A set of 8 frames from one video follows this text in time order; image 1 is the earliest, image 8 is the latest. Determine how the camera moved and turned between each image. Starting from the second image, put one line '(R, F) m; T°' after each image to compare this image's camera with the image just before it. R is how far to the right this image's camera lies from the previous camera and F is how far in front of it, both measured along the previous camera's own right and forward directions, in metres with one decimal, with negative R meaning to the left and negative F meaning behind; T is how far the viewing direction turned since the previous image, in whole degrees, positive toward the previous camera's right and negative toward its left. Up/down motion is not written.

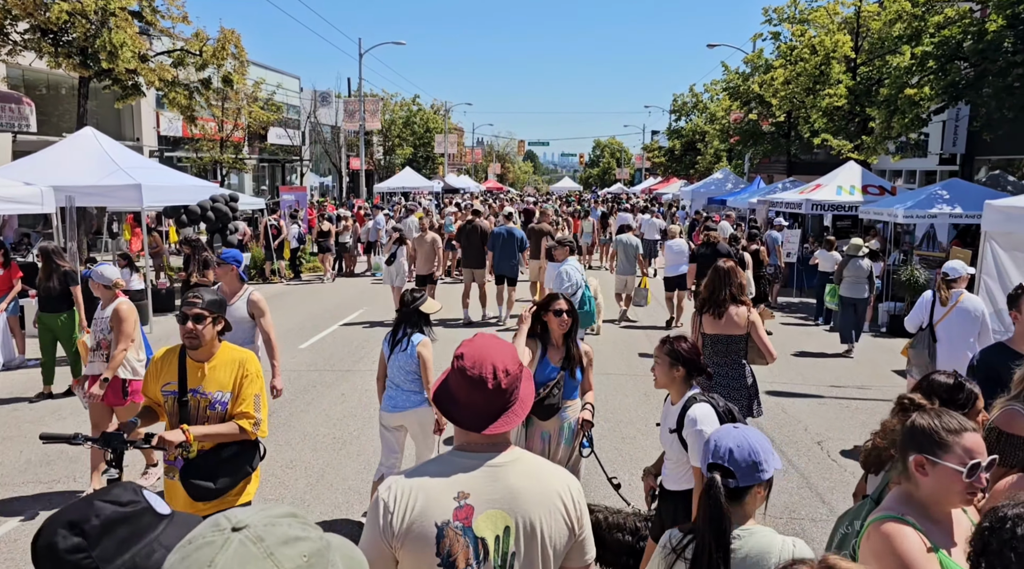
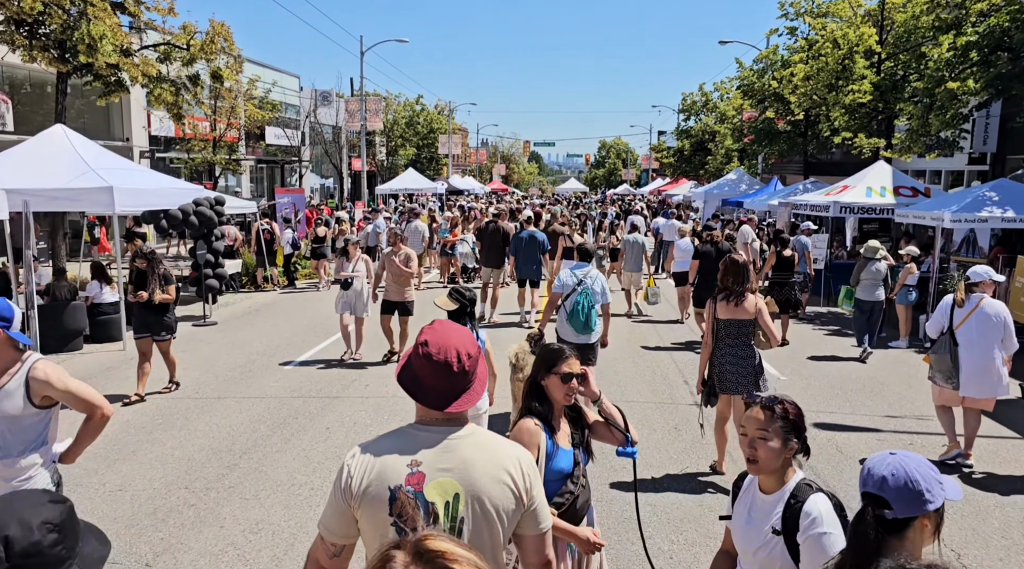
(-0.1, +1.1) m; 0°
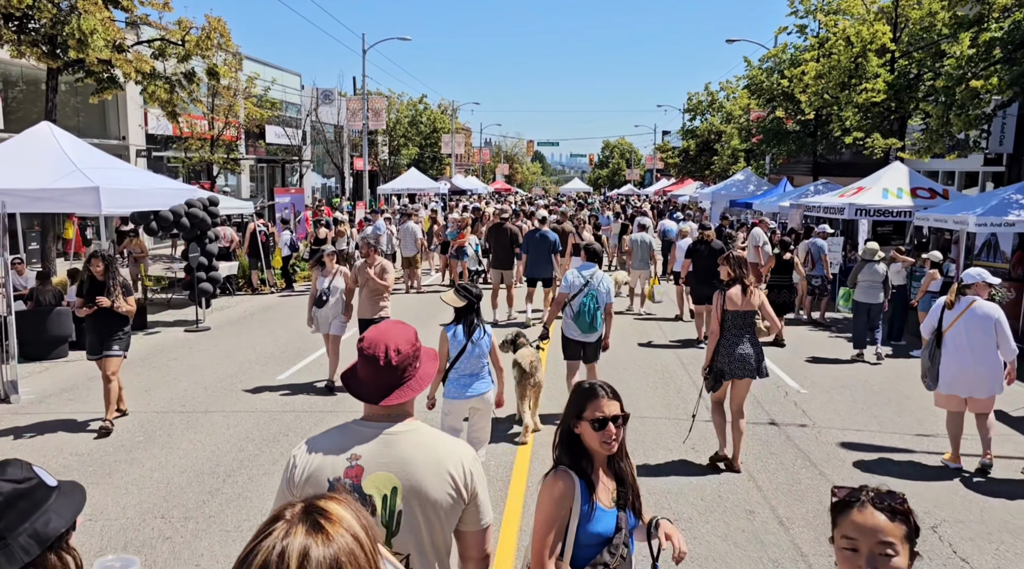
(0.0, +0.5) m; 0°
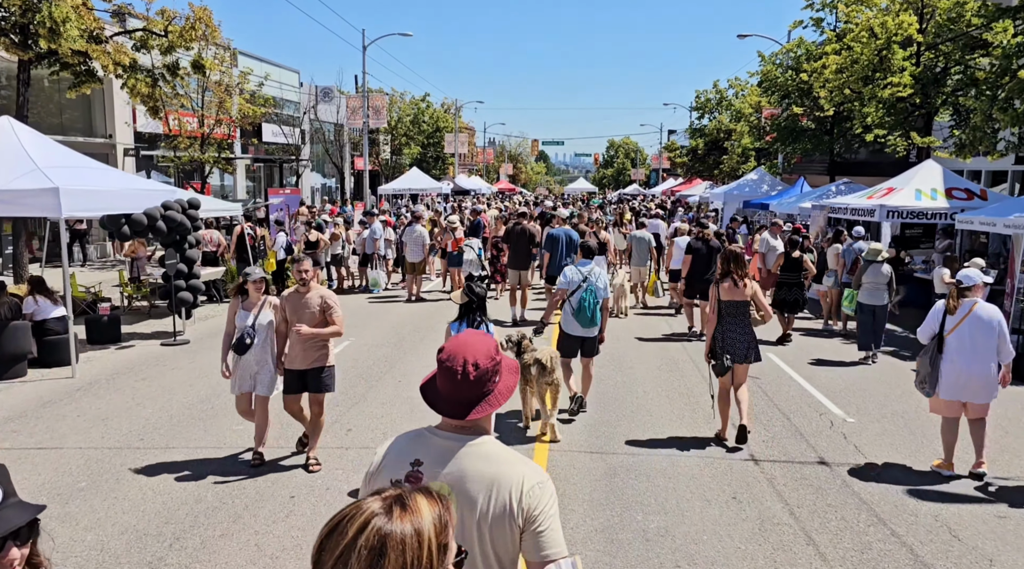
(0.0, +1.0) m; 0°
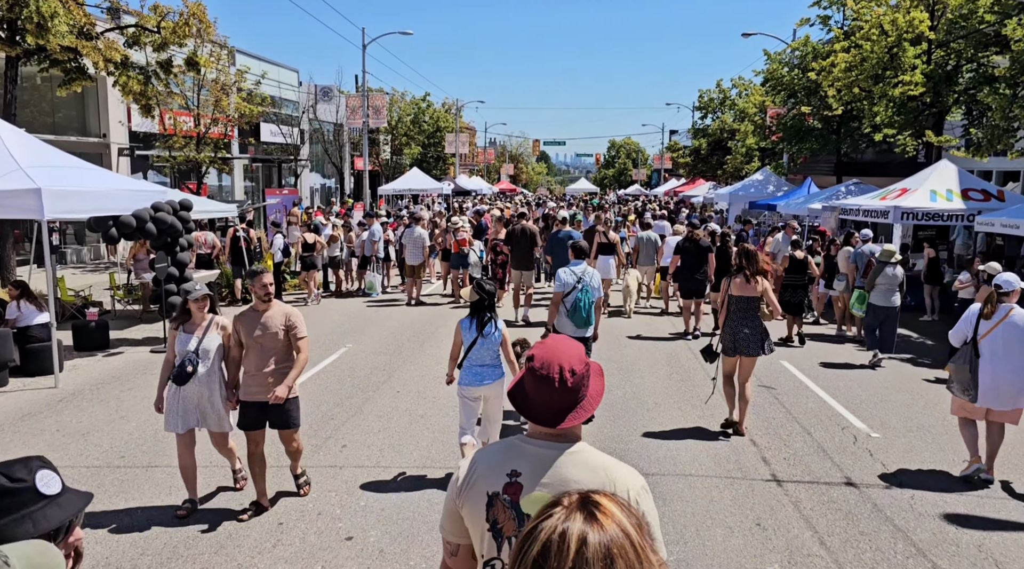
(0.0, +0.4) m; 0°
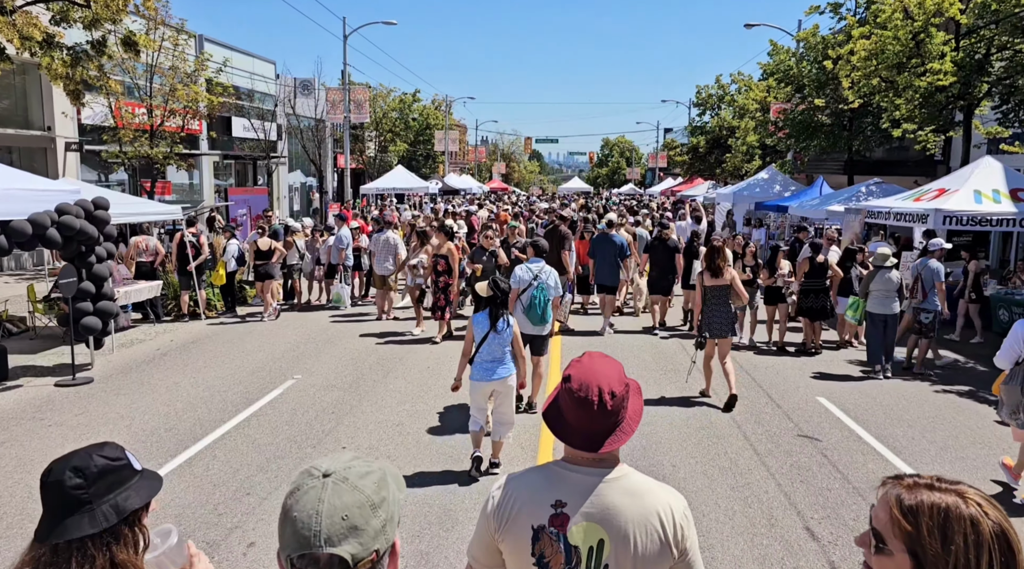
(+0.1, +1.8) m; +1°
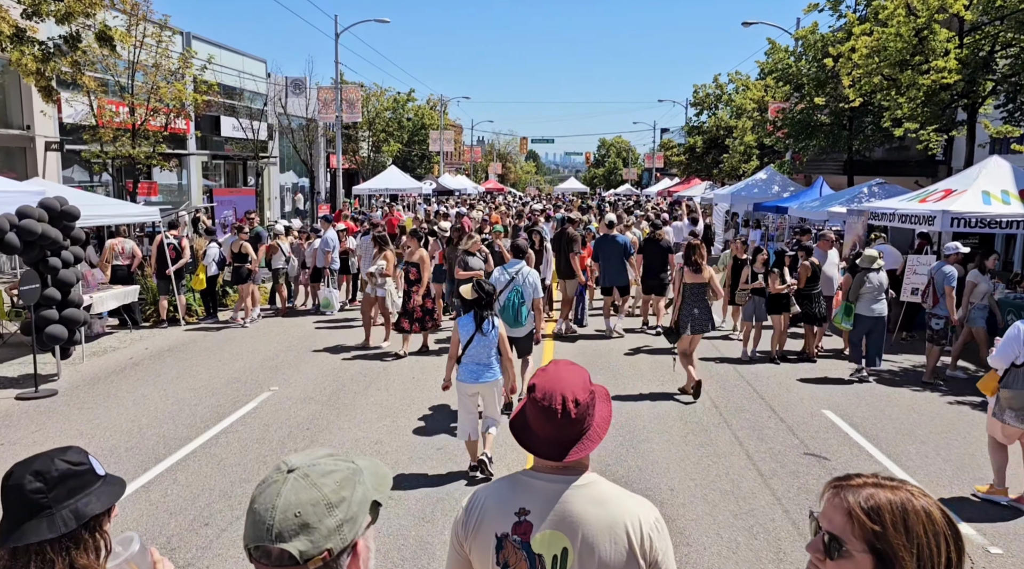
(+0.1, +0.5) m; 0°
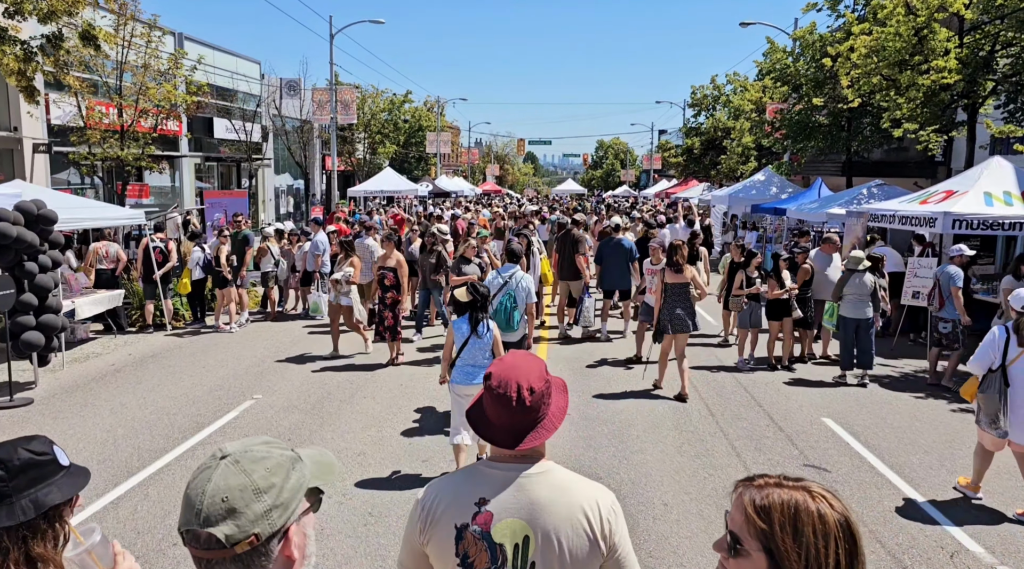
(+0.1, +0.3) m; 0°
